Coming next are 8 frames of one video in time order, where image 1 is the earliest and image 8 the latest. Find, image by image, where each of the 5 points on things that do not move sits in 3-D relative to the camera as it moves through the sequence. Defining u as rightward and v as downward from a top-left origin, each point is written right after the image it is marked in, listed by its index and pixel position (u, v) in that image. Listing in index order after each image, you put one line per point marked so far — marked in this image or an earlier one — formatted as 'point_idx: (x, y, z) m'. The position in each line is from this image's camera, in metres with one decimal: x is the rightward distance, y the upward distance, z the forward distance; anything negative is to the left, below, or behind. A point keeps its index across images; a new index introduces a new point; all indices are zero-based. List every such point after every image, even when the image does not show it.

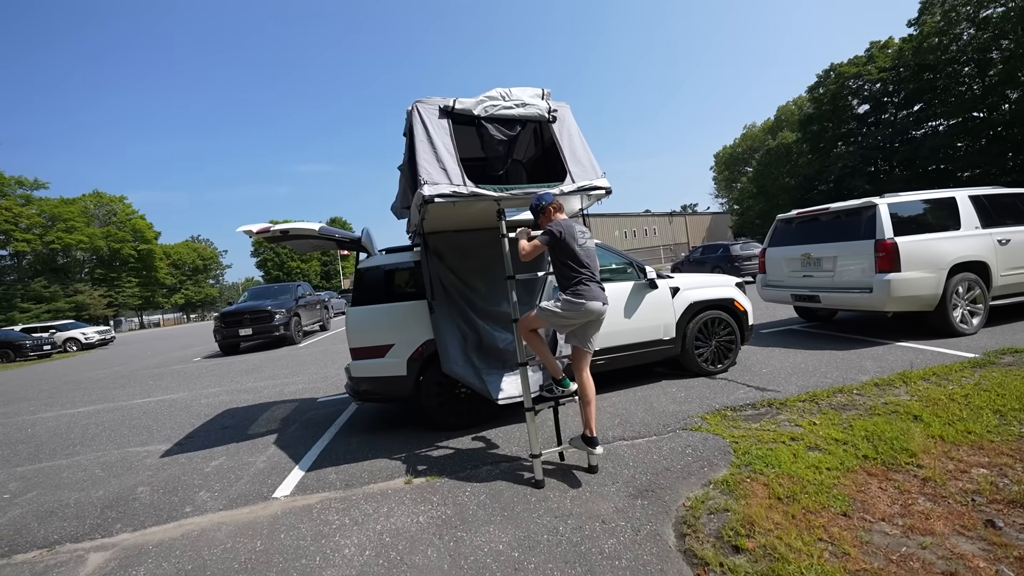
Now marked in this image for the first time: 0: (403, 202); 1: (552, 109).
0: (-1.1, +0.9, +3.9) m
1: (+0.4, +1.7, +3.8) m
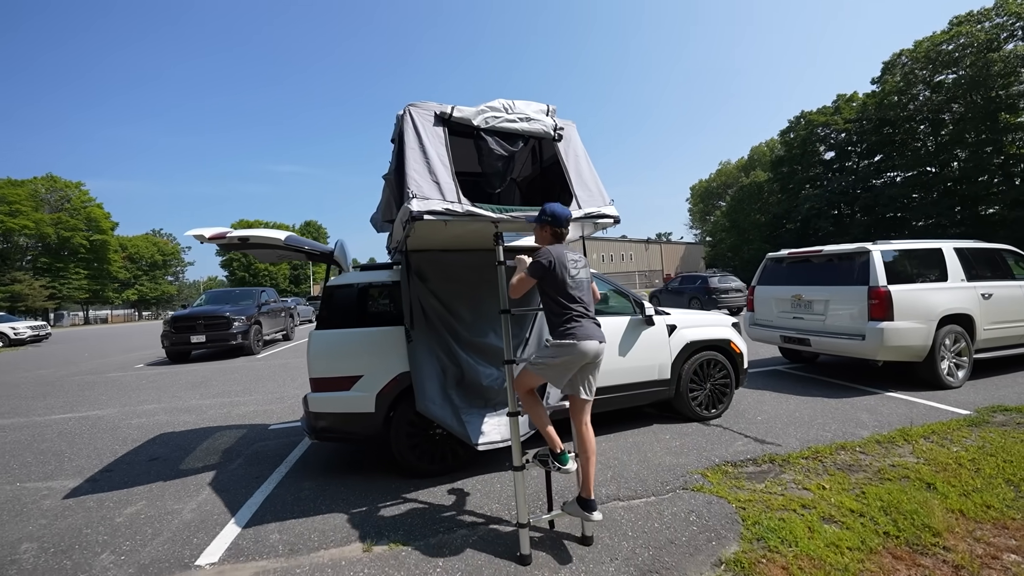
0: (-1.1, +0.7, +3.5) m
1: (+0.4, +1.4, +3.5) m
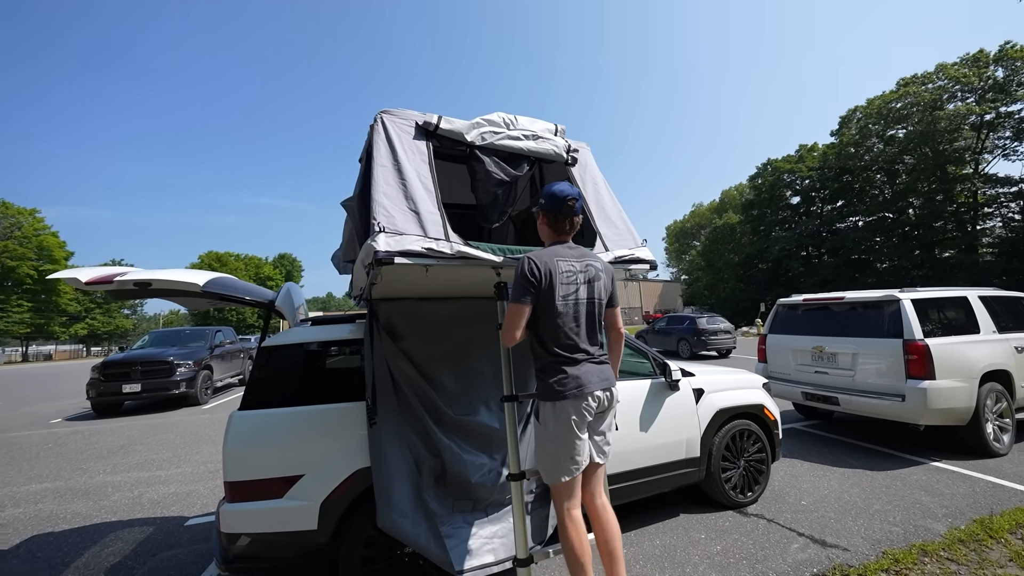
0: (-1.1, +0.2, +2.7) m
1: (+0.4, +1.0, +2.8) m
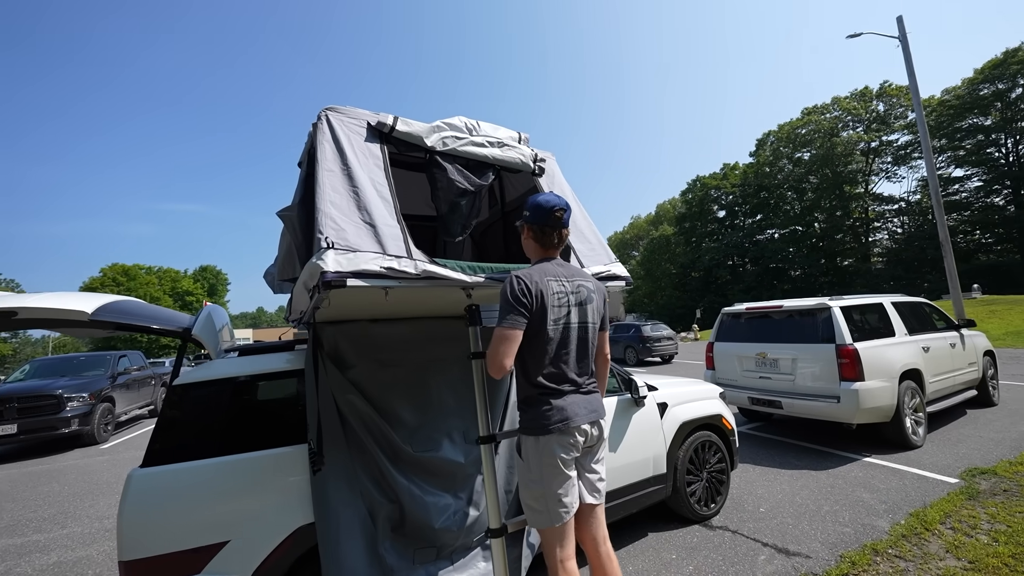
0: (-1.3, +0.1, +2.3) m
1: (+0.2, +0.9, +2.6) m
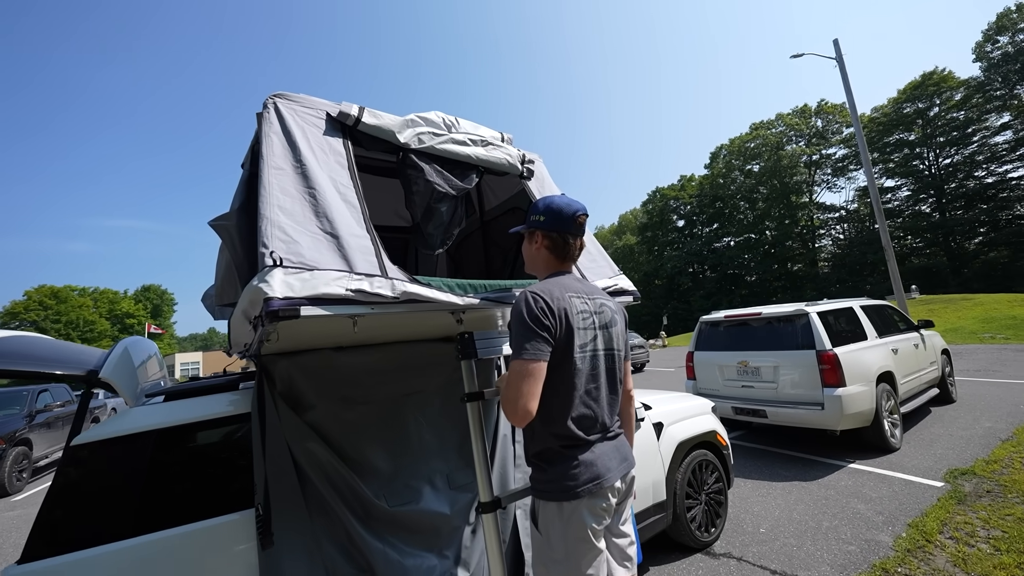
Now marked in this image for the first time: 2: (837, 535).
0: (-1.4, 0.0, +1.8) m
1: (+0.1, +0.8, +2.3) m
2: (+3.0, -2.3, +3.6) m
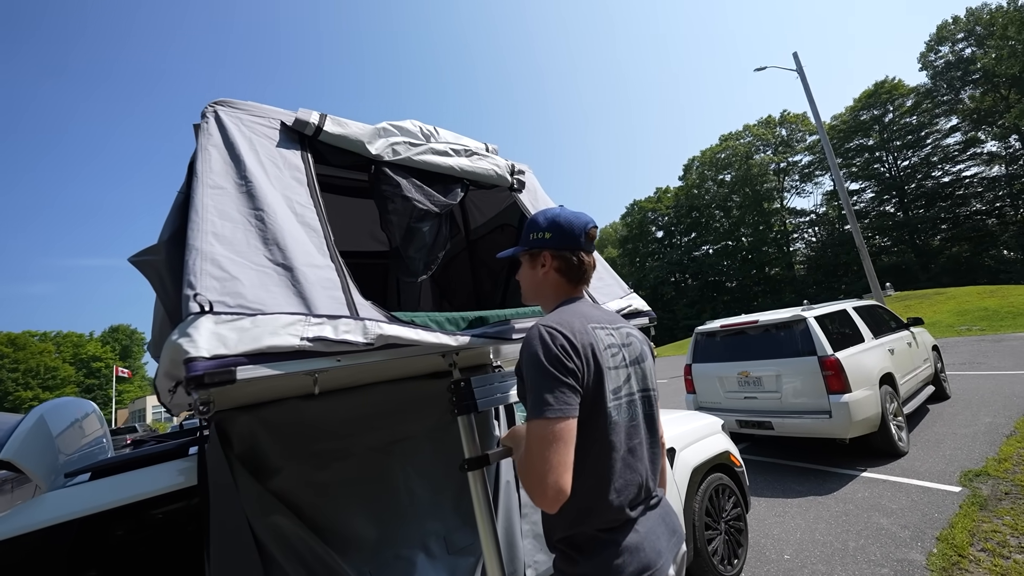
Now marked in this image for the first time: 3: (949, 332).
0: (-1.4, -0.2, +1.5) m
1: (0.0, +0.6, +2.1) m
2: (+3.0, -2.3, +3.4) m
3: (+15.0, -1.5, +13.4) m
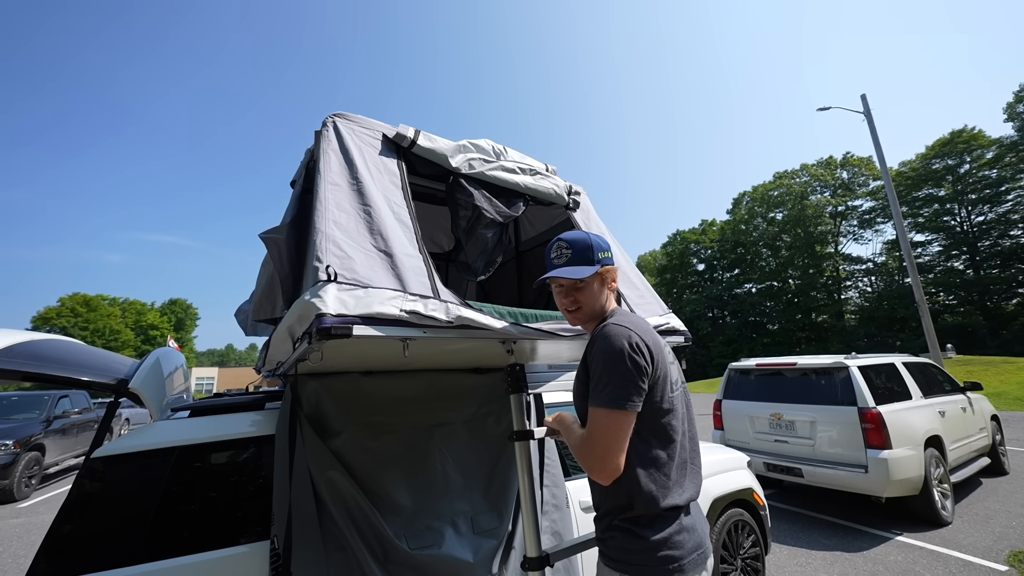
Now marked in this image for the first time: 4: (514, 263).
0: (-1.2, -0.1, +1.8) m
1: (+0.3, +0.6, +2.3) m
2: (+3.1, -2.7, +3.2) m
3: (+15.8, -3.7, +12.3) m
4: (0.0, +0.2, +2.8) m
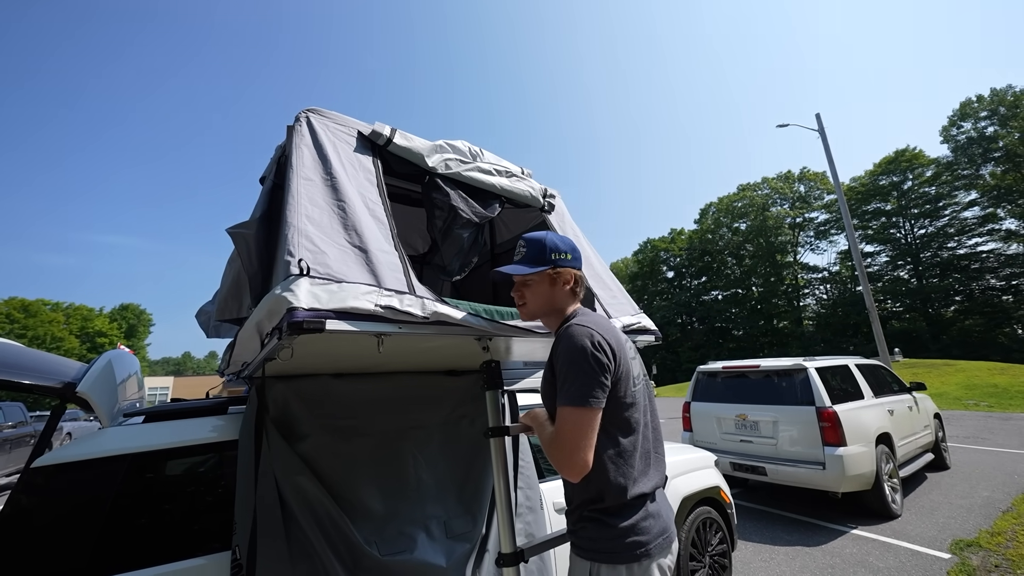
0: (-1.3, -0.1, +1.7) m
1: (+0.2, +0.6, +2.4) m
2: (+2.9, -2.8, +3.4) m
3: (+15.0, -3.9, +13.2) m
4: (-0.2, +0.2, +2.8) m
